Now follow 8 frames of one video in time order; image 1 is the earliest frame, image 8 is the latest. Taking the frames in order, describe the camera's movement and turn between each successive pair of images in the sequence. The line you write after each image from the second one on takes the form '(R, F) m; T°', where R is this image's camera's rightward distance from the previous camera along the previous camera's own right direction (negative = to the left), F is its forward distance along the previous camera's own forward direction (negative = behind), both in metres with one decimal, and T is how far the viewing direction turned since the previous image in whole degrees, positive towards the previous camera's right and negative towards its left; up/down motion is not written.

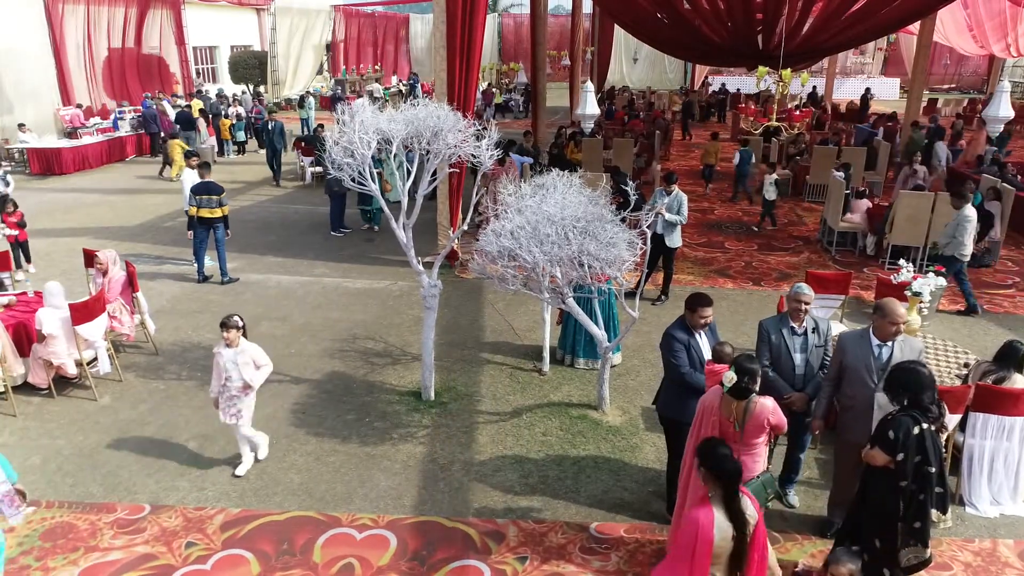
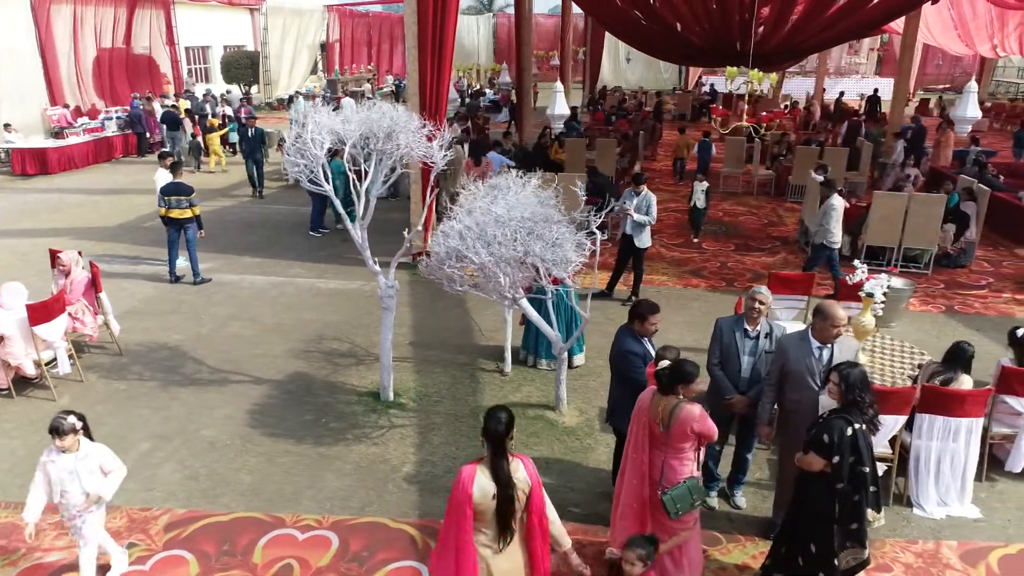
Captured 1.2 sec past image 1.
(+0.2, 0.0) m; 0°
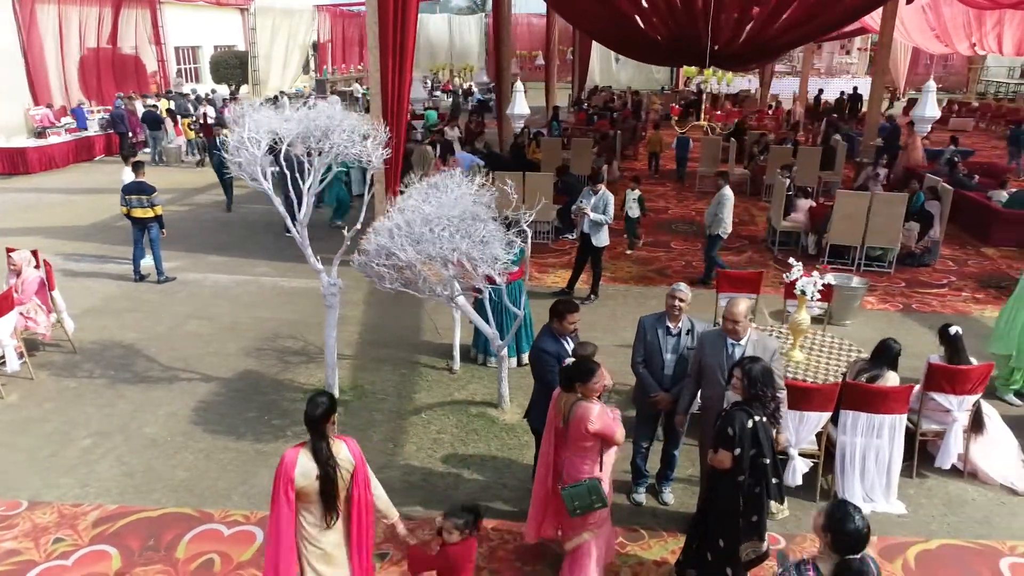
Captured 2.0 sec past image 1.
(+0.3, 0.0) m; 0°
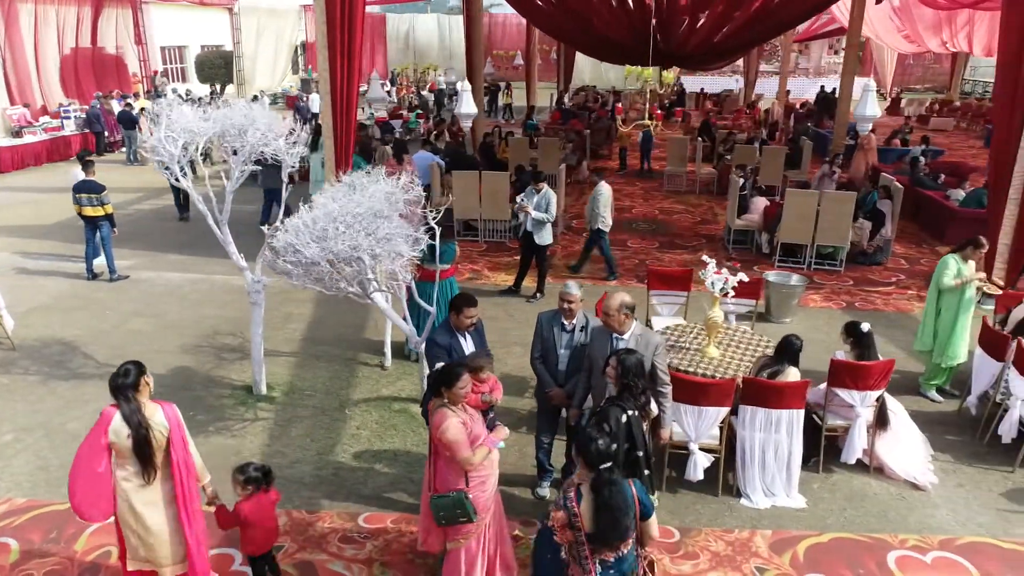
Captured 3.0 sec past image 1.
(+0.4, 0.0) m; 0°
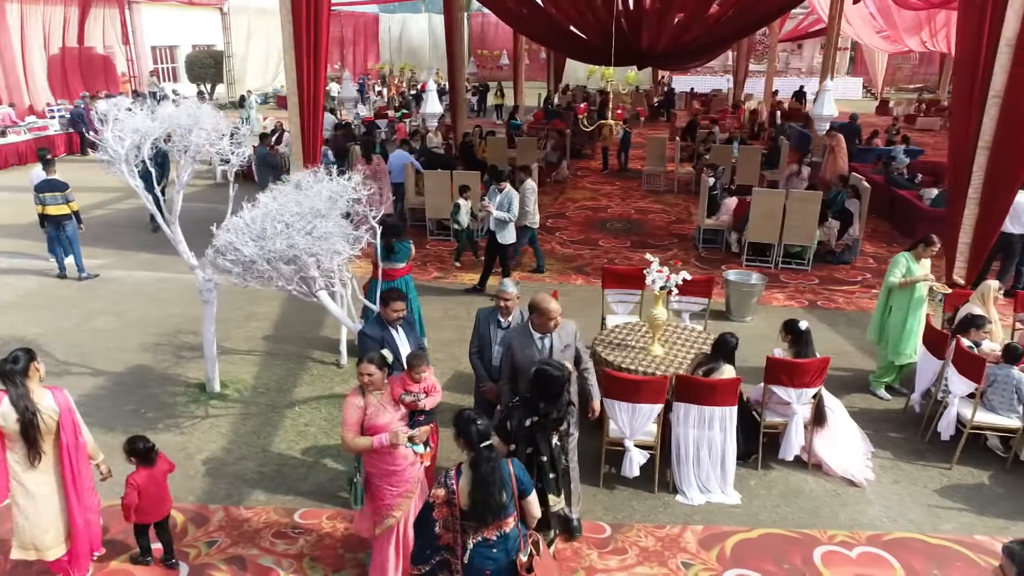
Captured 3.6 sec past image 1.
(+0.3, 0.0) m; 0°
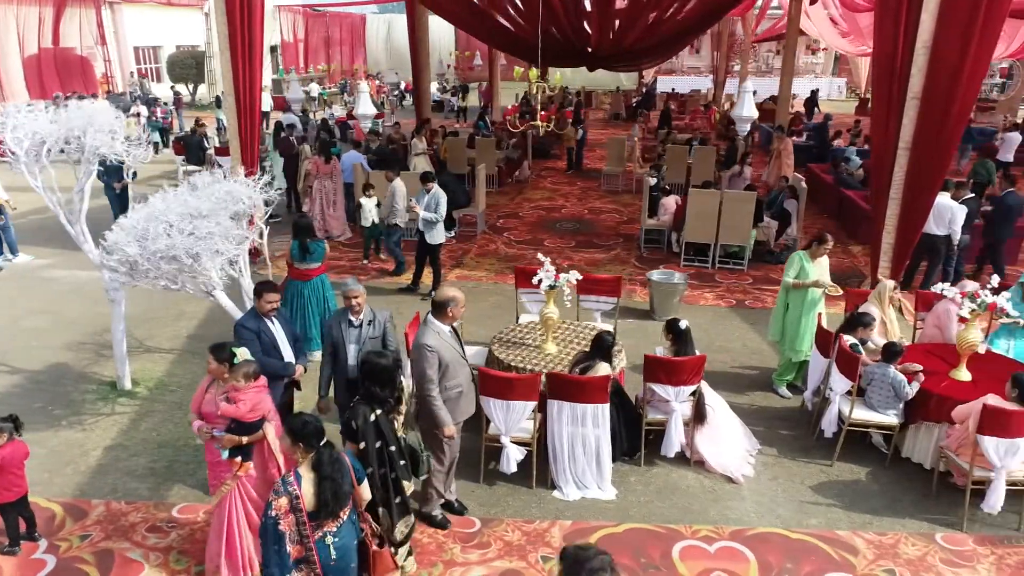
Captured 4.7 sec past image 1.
(+0.5, -0.1) m; 0°
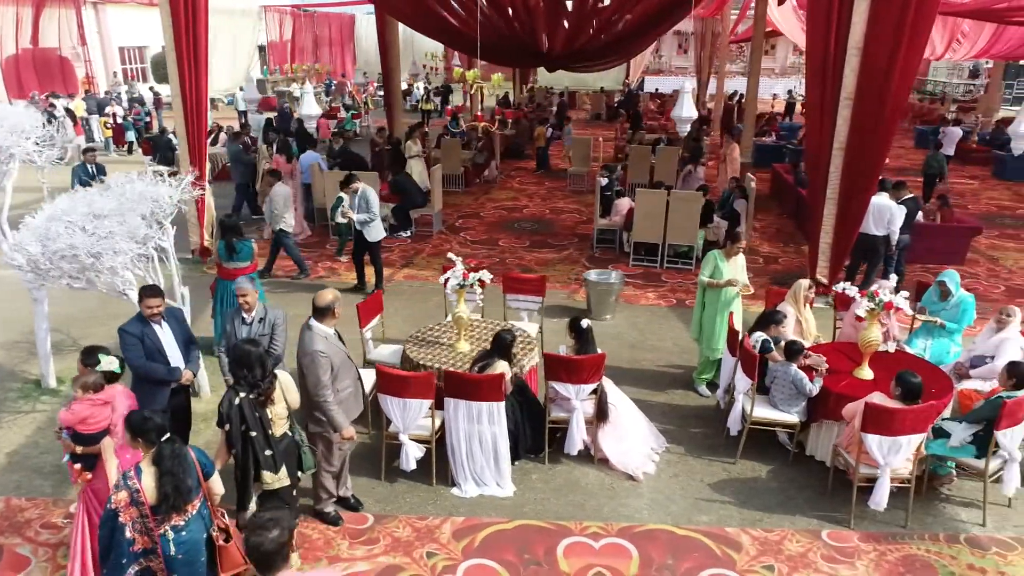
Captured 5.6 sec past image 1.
(+0.5, 0.0) m; 0°
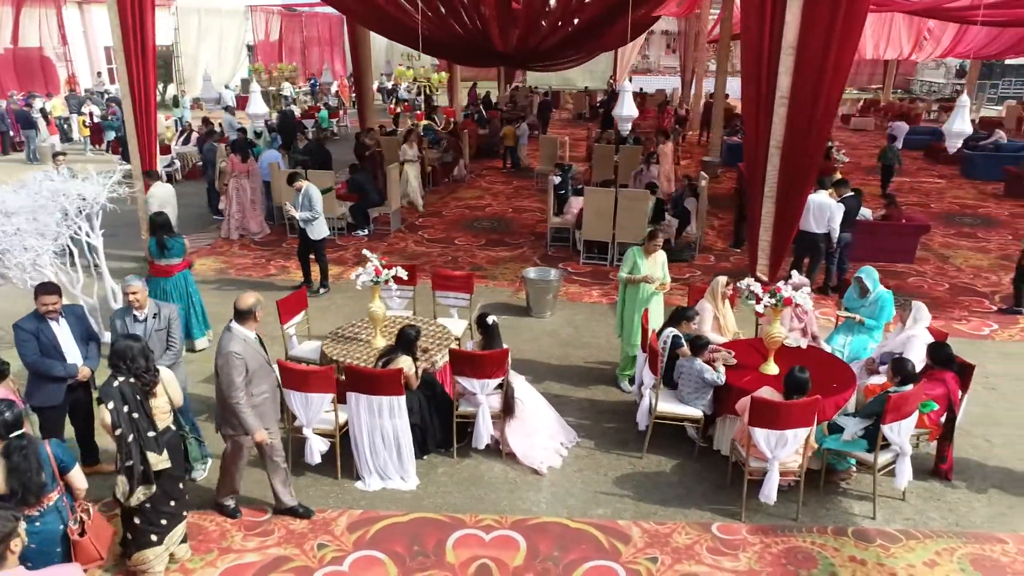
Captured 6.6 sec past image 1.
(+0.4, -0.1) m; 0°
